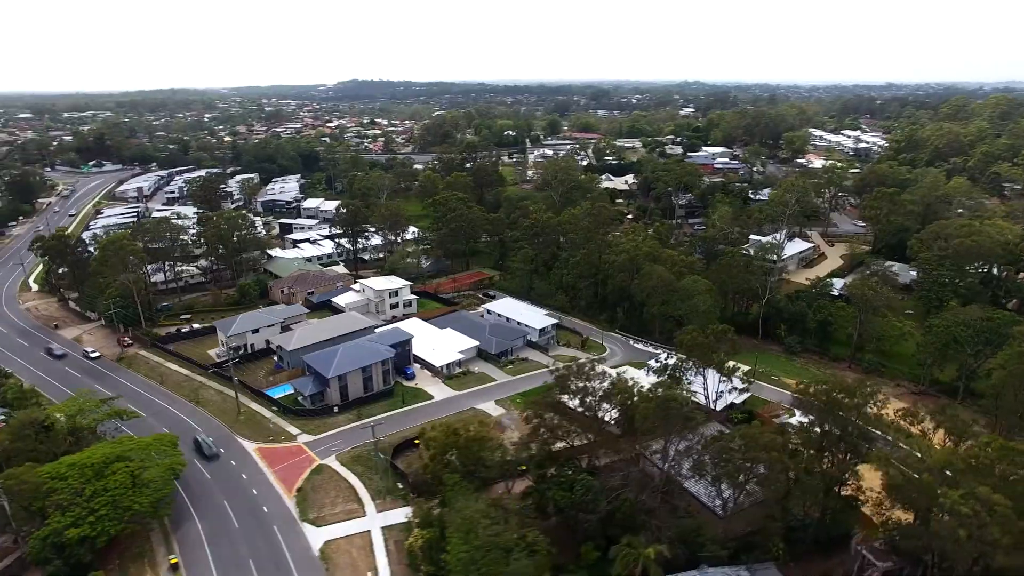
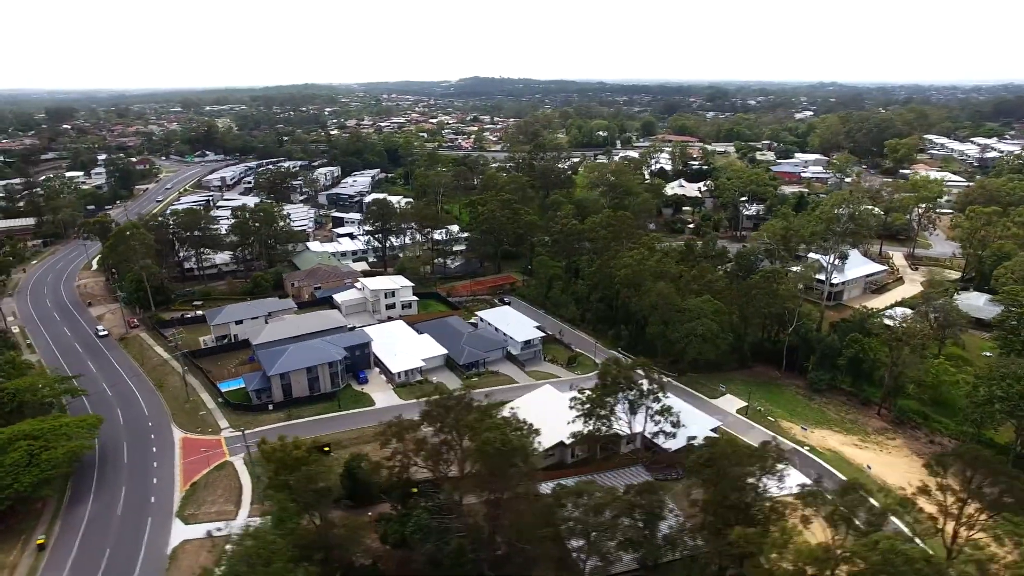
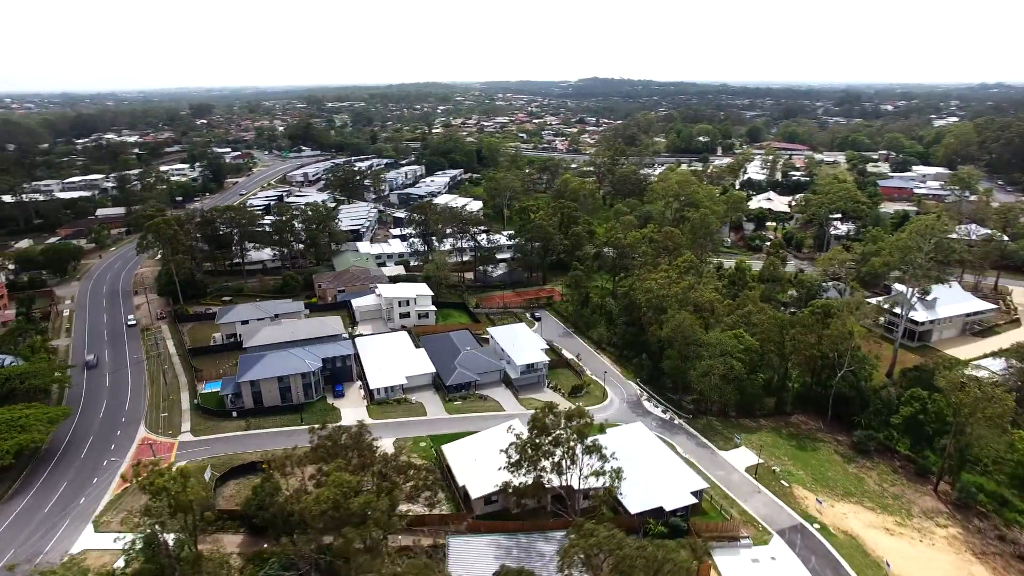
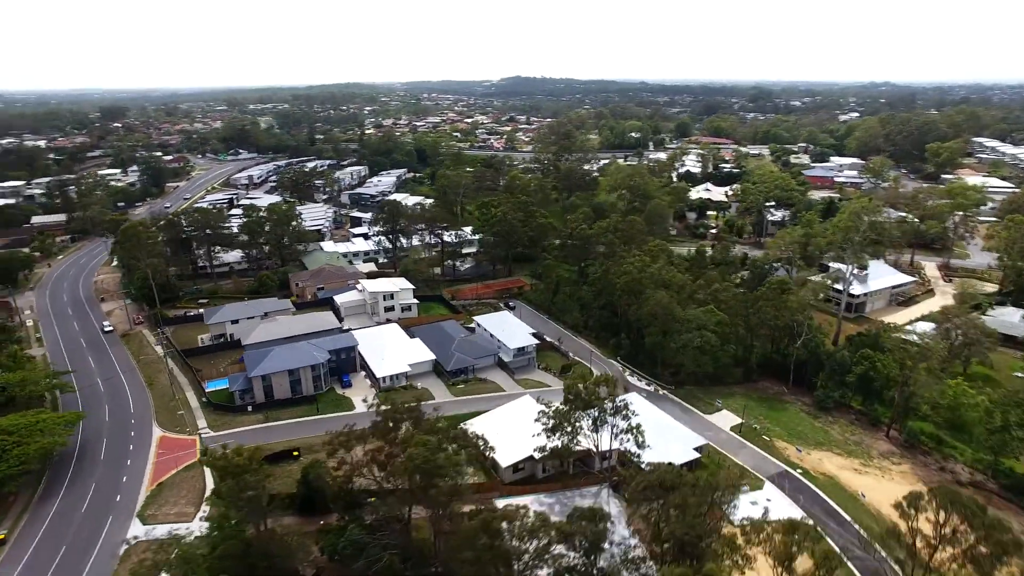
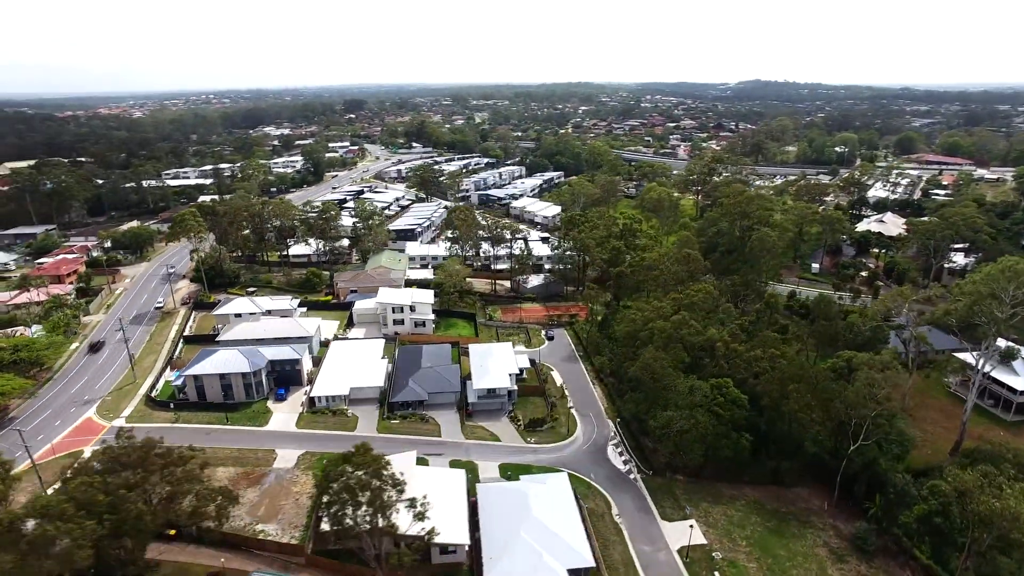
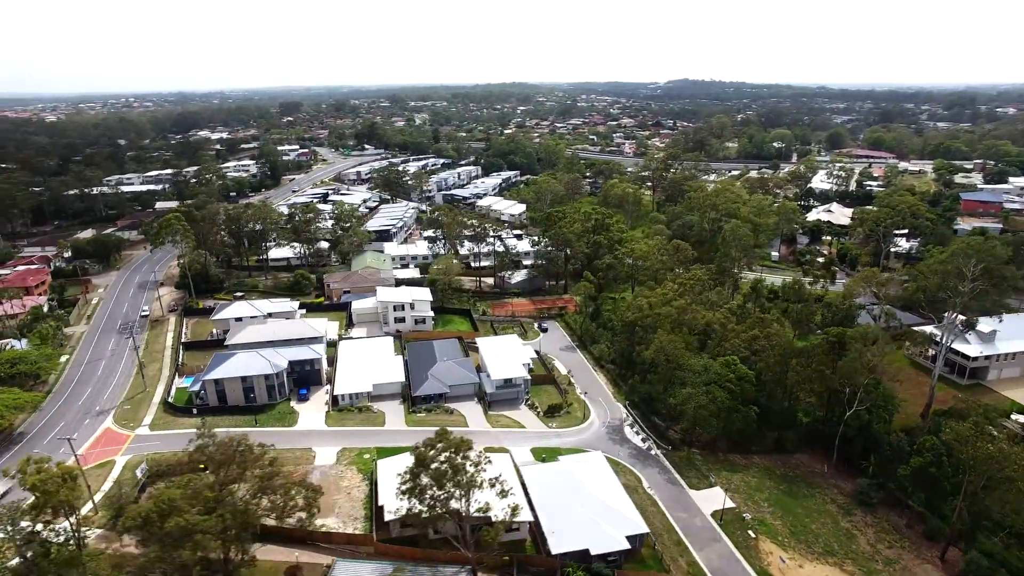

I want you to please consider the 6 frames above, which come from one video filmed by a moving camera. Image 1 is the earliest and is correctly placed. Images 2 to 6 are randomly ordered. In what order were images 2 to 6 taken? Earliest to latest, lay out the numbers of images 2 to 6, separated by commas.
2, 4, 3, 6, 5
